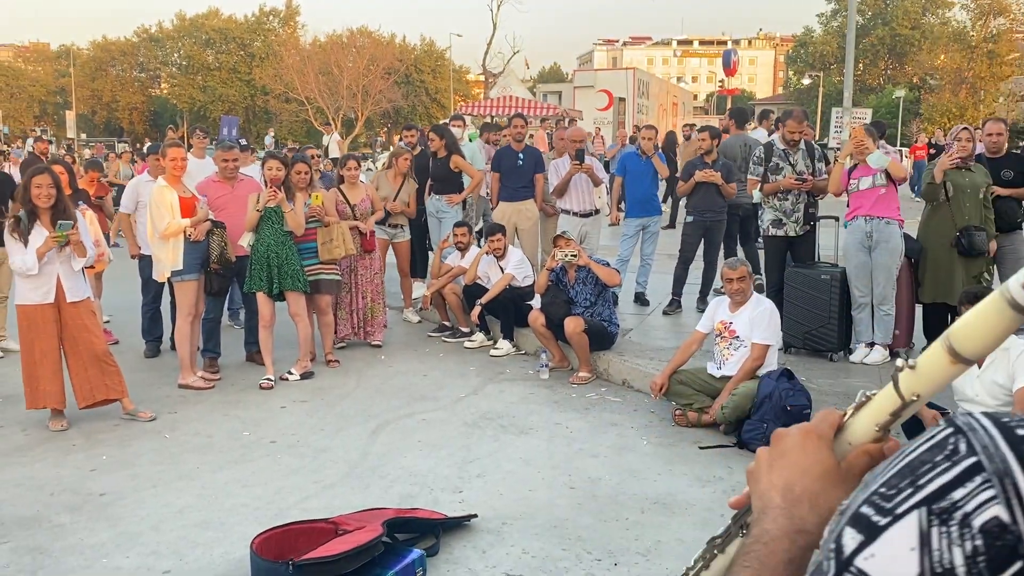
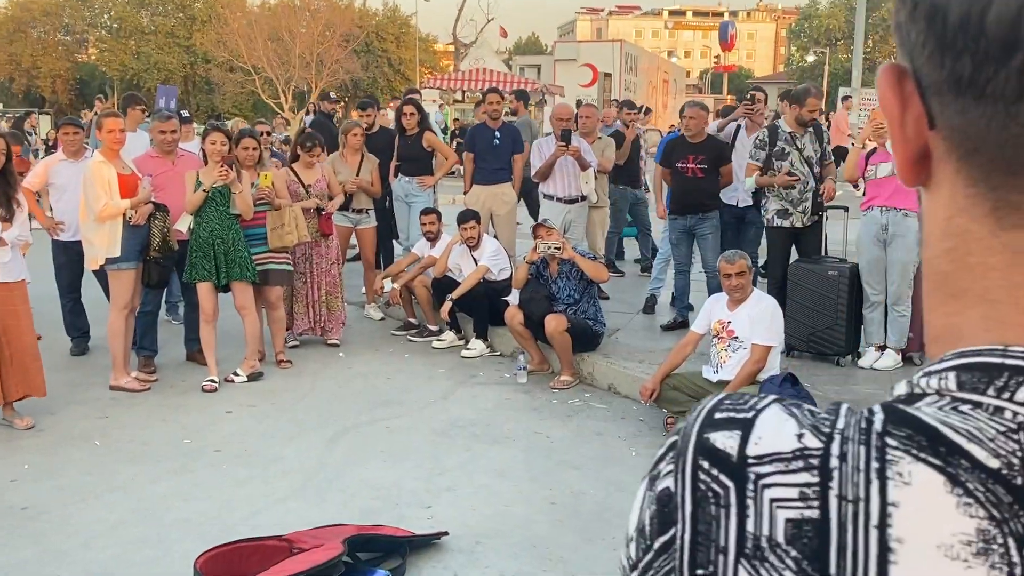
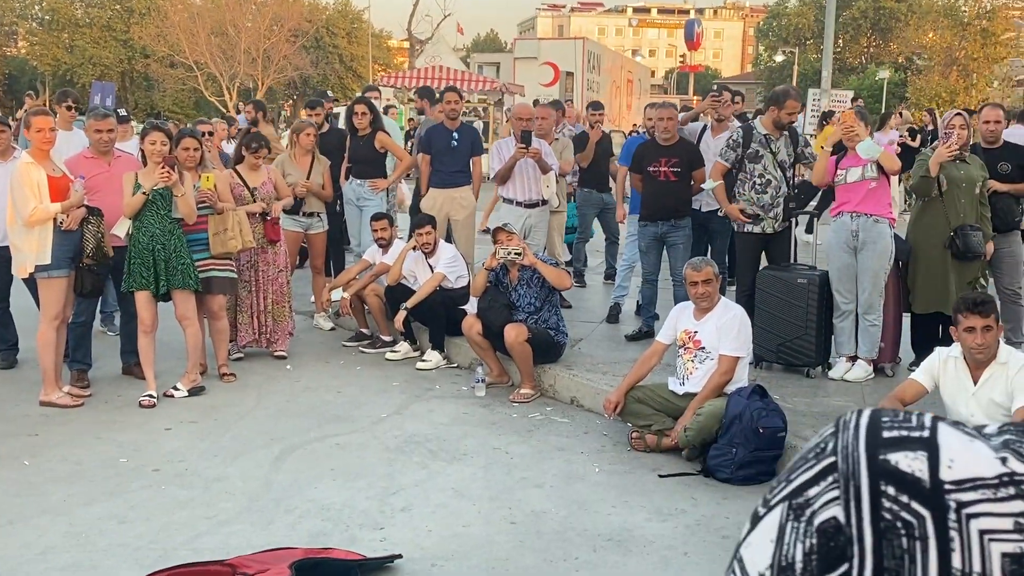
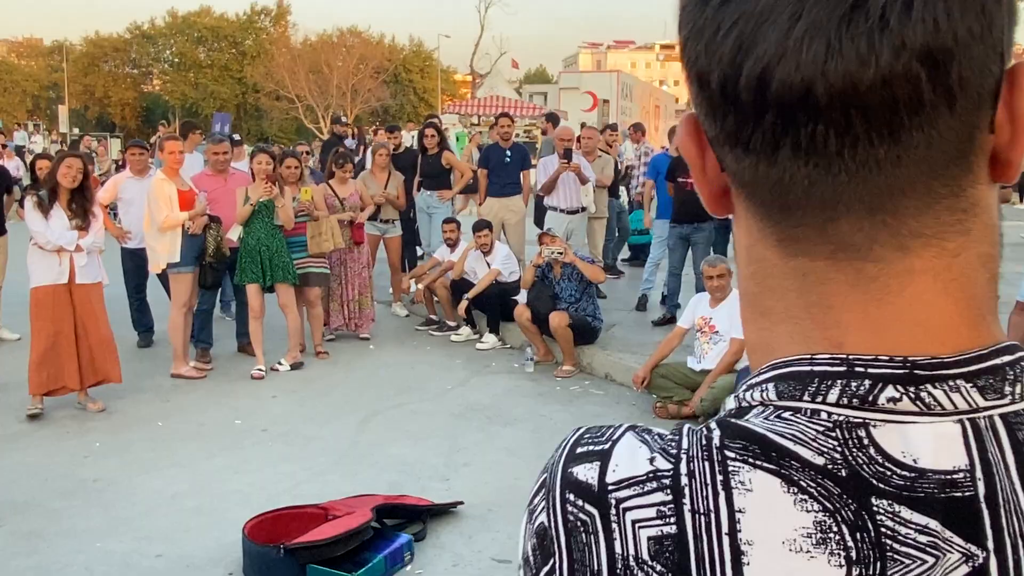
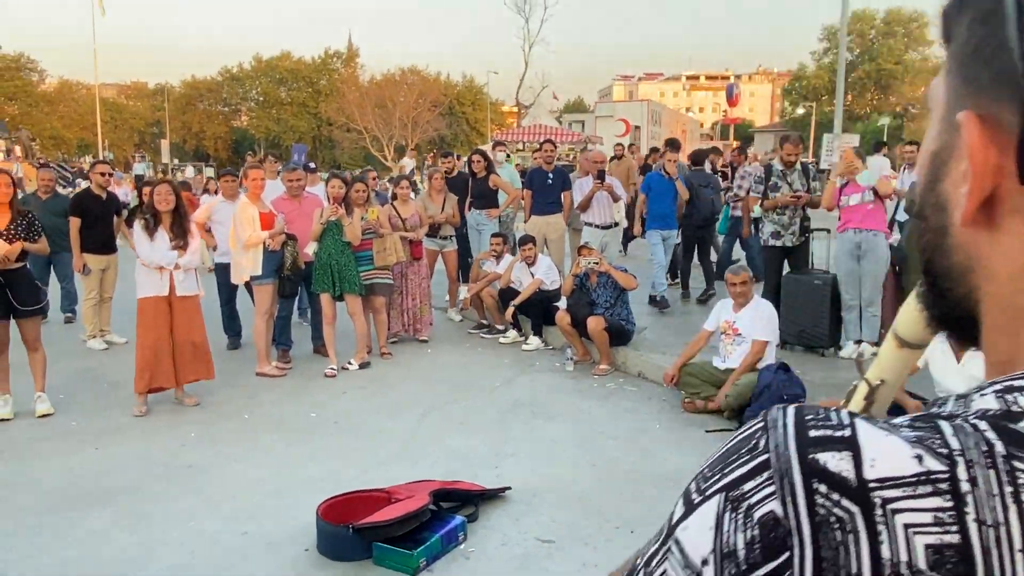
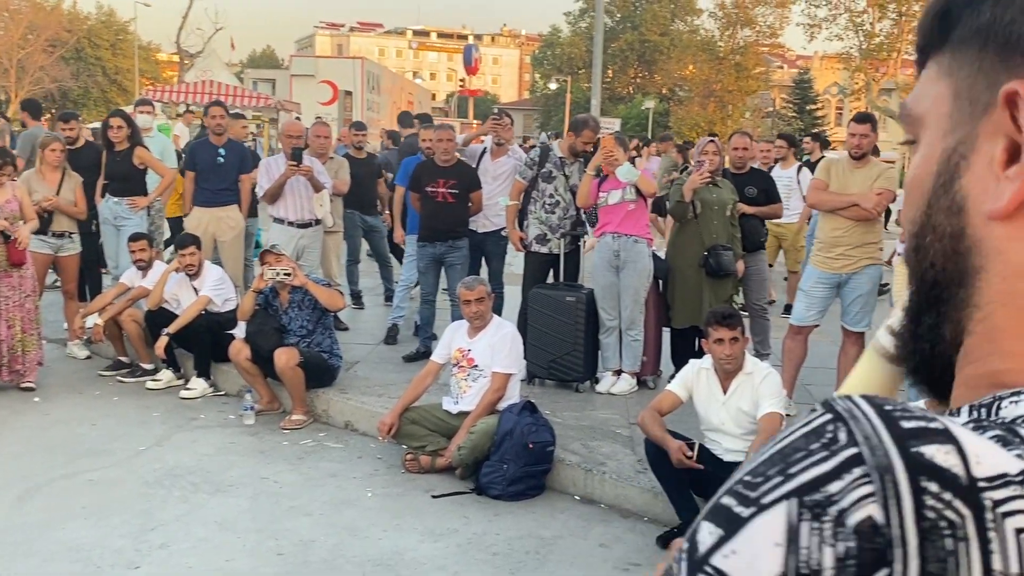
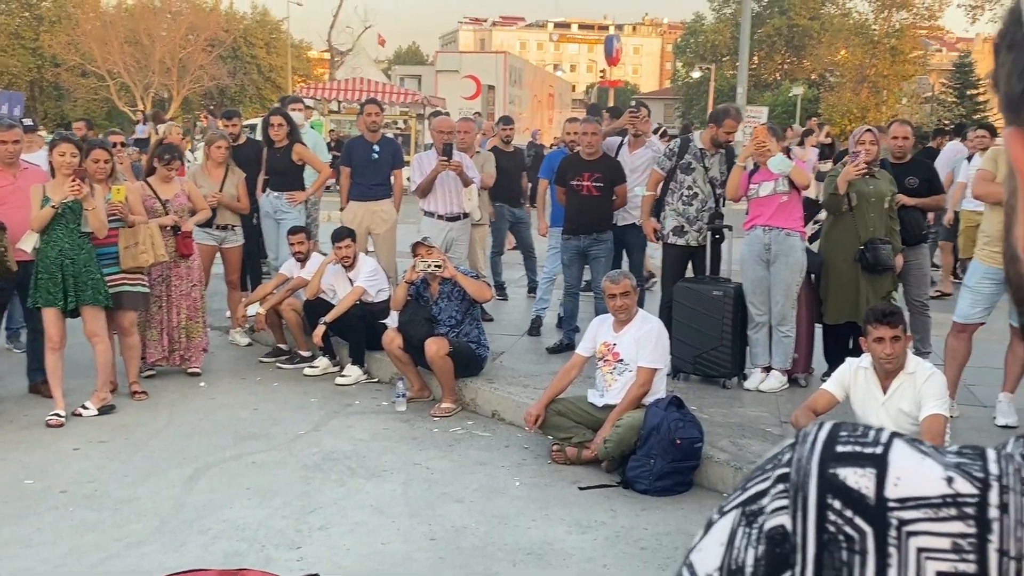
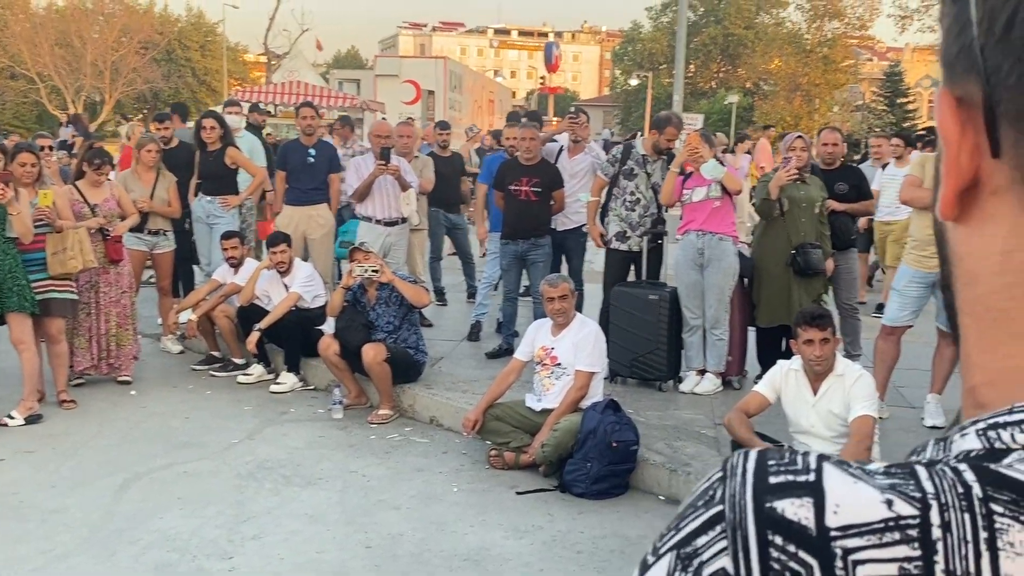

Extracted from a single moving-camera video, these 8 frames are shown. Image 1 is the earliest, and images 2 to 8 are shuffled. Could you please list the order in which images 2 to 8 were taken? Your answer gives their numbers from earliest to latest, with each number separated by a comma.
5, 4, 2, 3, 7, 8, 6
